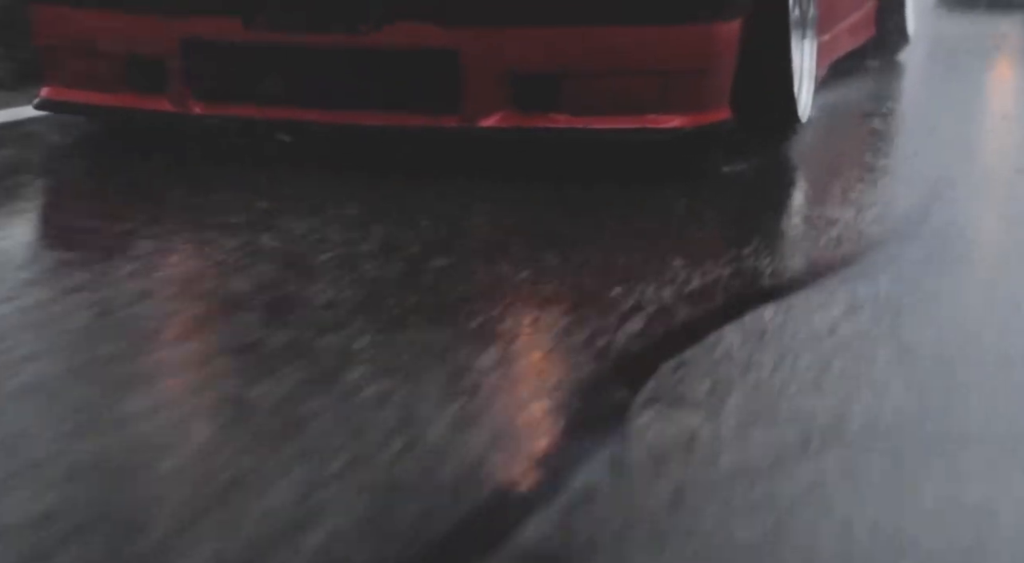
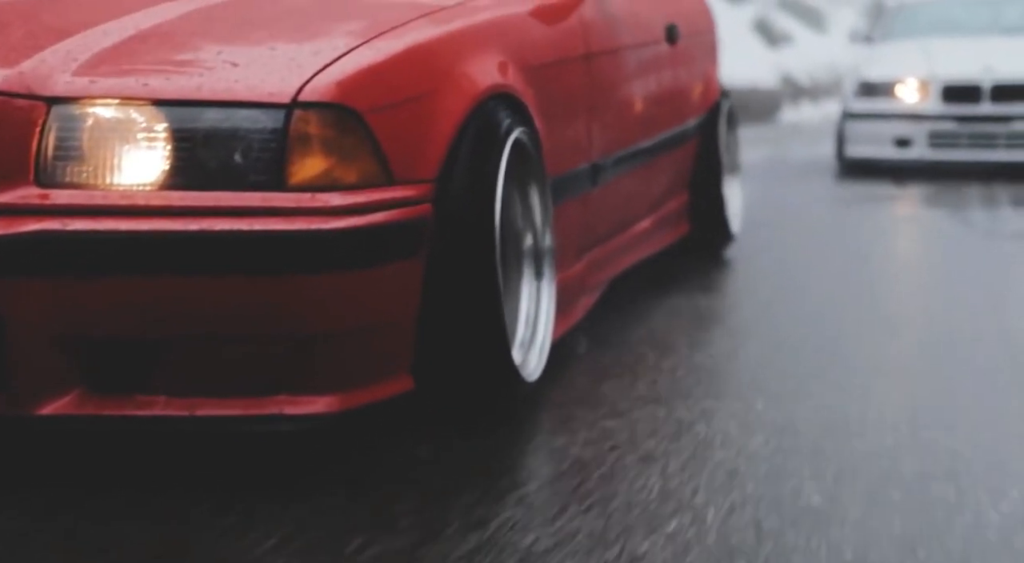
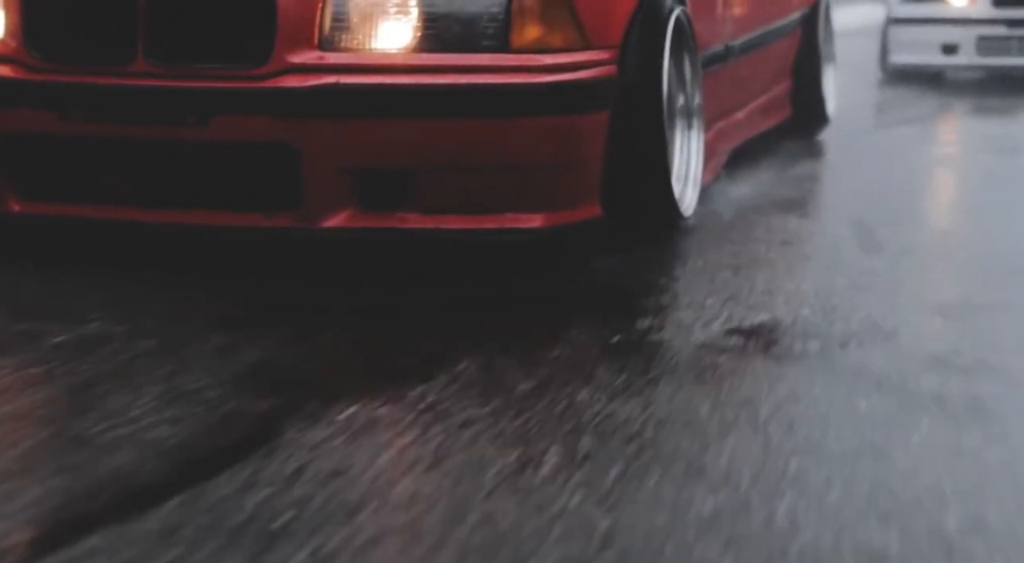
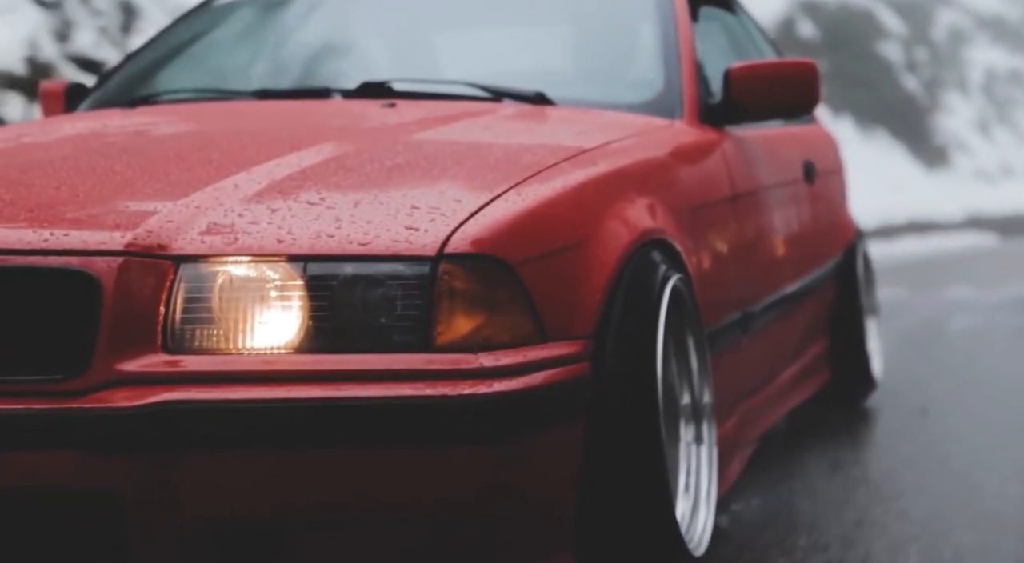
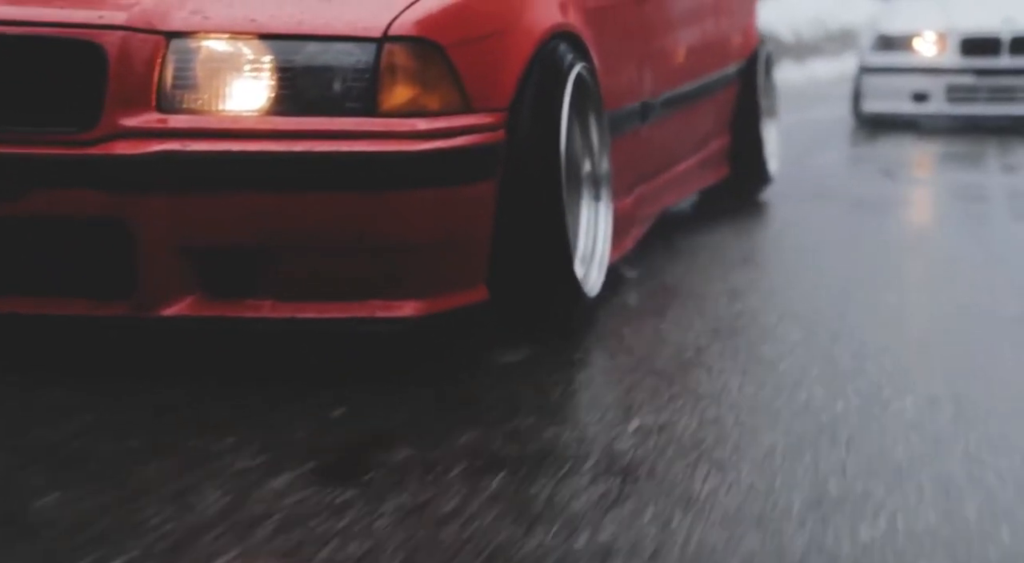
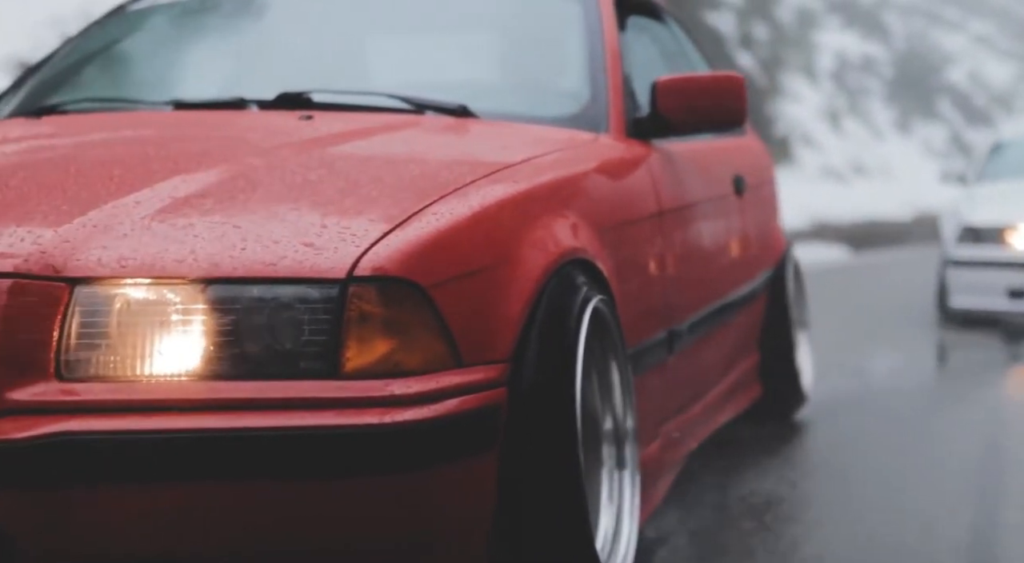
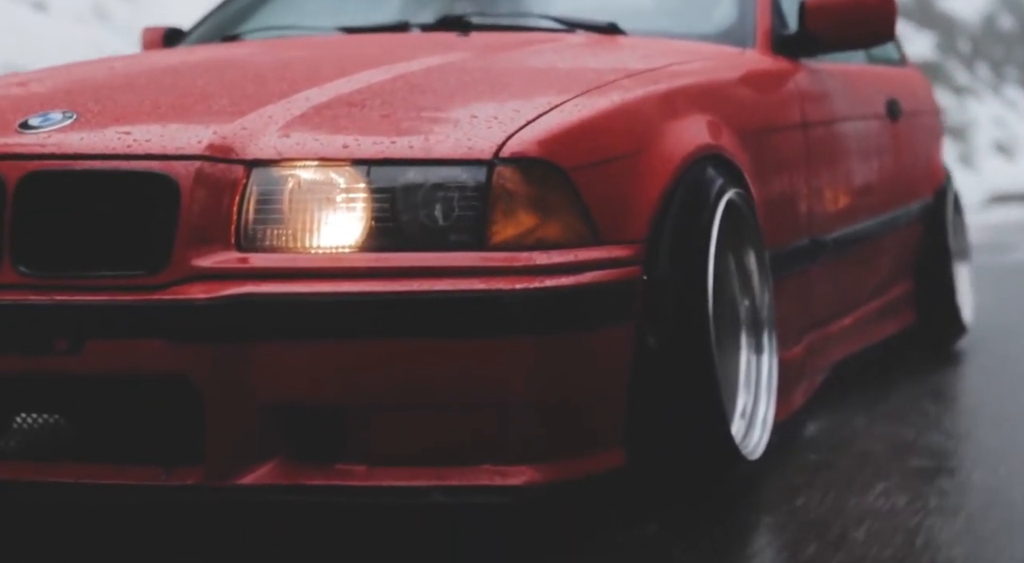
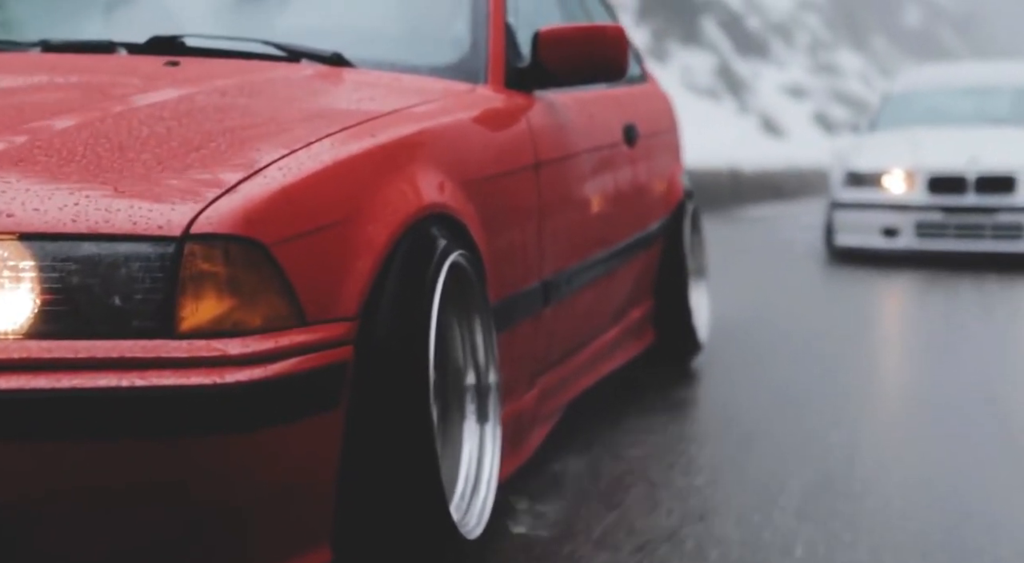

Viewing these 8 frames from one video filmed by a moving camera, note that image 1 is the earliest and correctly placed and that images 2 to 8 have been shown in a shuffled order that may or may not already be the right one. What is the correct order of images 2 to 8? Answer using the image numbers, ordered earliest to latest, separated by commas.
3, 5, 2, 8, 6, 4, 7
